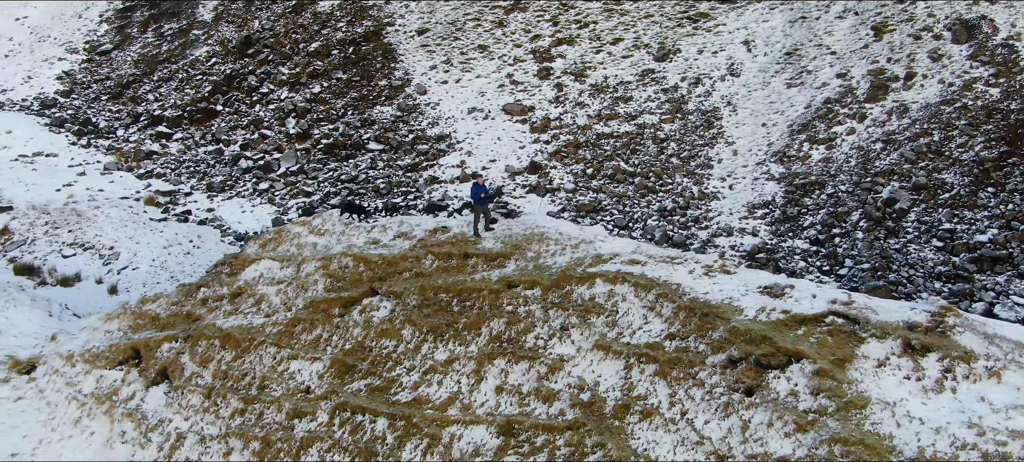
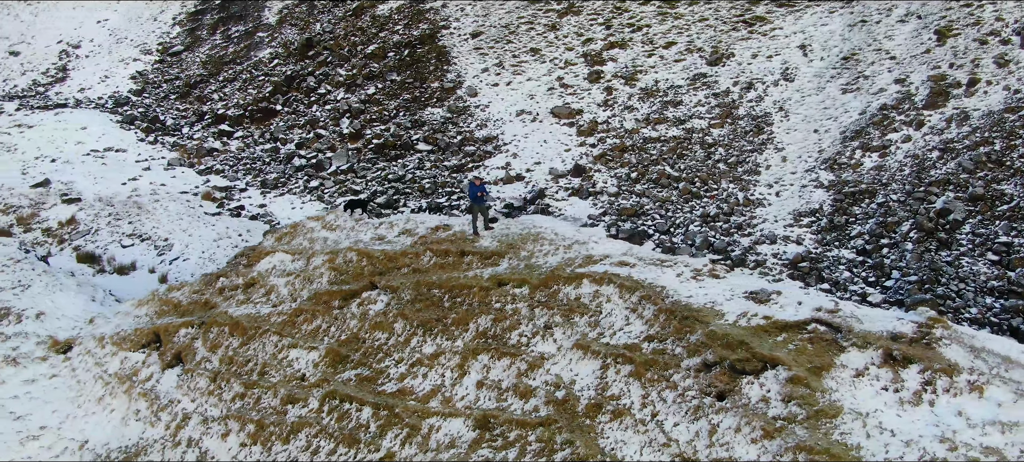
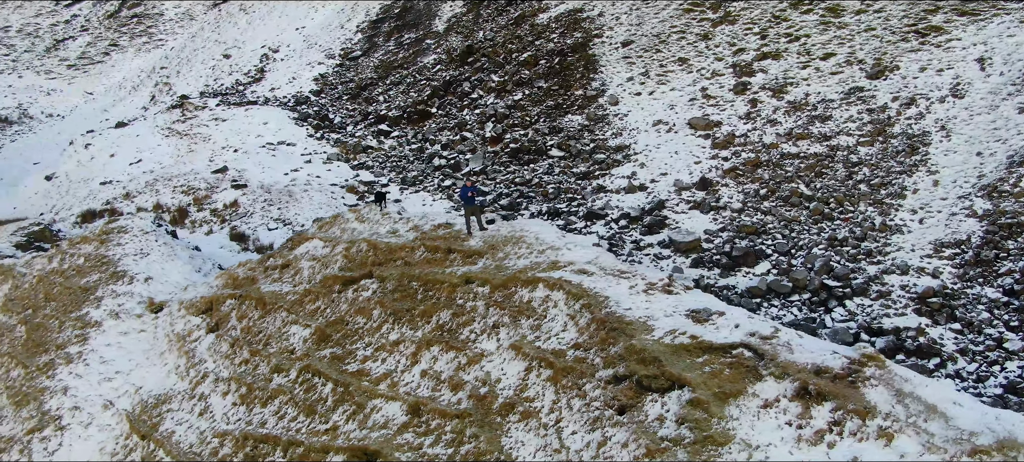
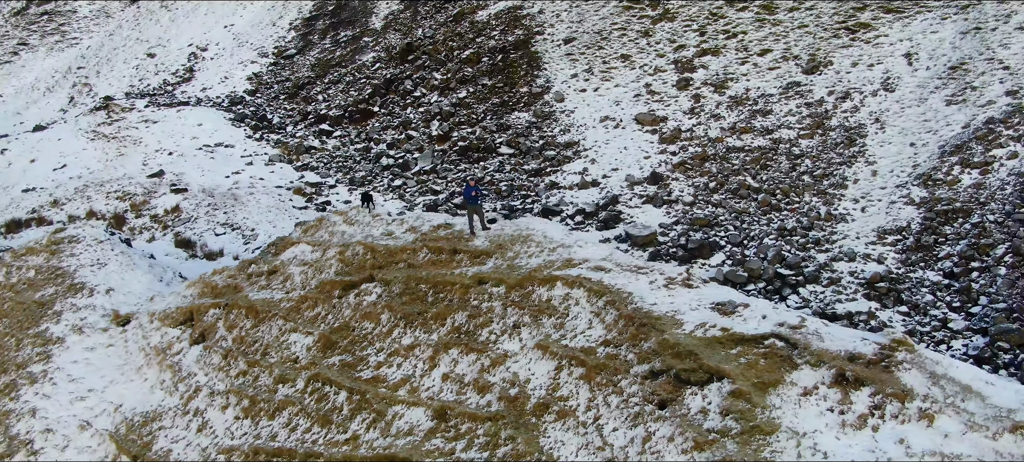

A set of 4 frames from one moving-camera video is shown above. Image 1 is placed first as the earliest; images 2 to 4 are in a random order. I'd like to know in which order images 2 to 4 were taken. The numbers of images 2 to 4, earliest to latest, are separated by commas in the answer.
2, 4, 3
